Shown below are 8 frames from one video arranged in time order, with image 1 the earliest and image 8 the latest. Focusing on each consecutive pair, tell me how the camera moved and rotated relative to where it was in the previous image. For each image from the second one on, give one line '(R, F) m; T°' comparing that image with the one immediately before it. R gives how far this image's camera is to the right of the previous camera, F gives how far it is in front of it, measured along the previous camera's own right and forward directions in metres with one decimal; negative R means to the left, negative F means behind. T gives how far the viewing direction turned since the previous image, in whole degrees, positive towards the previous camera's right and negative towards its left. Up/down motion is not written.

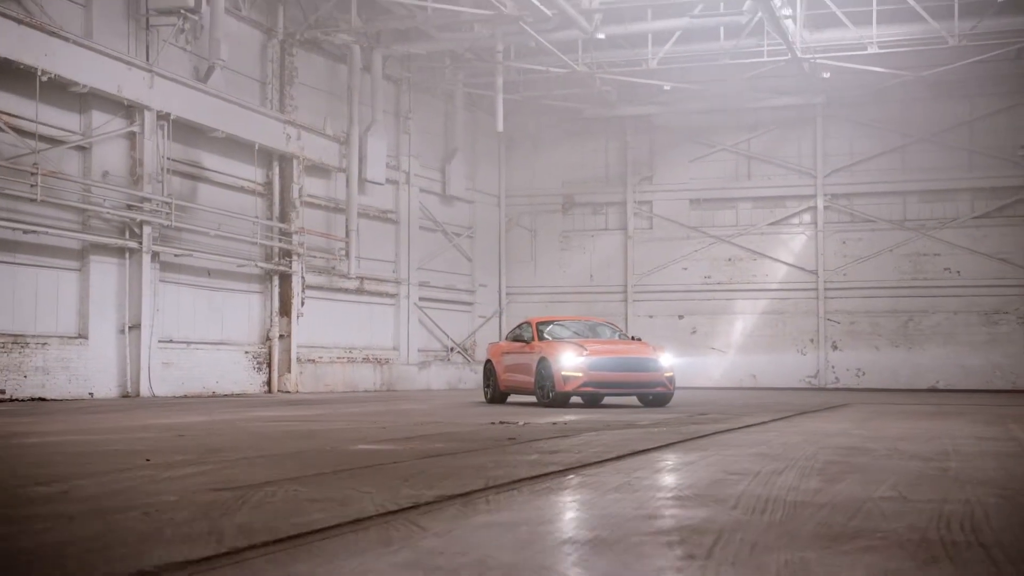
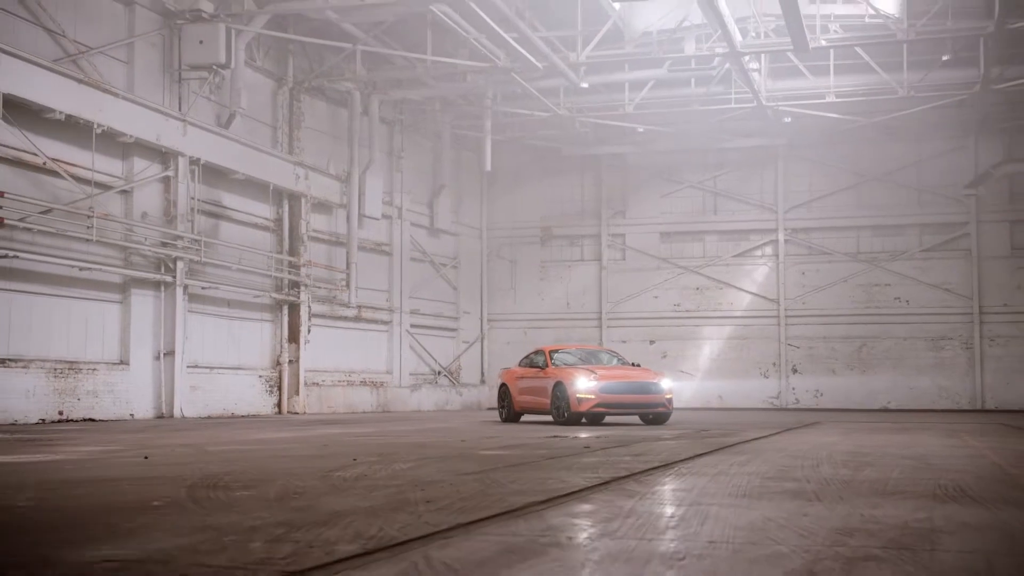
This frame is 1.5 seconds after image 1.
(-1.1, -1.9) m; +3°
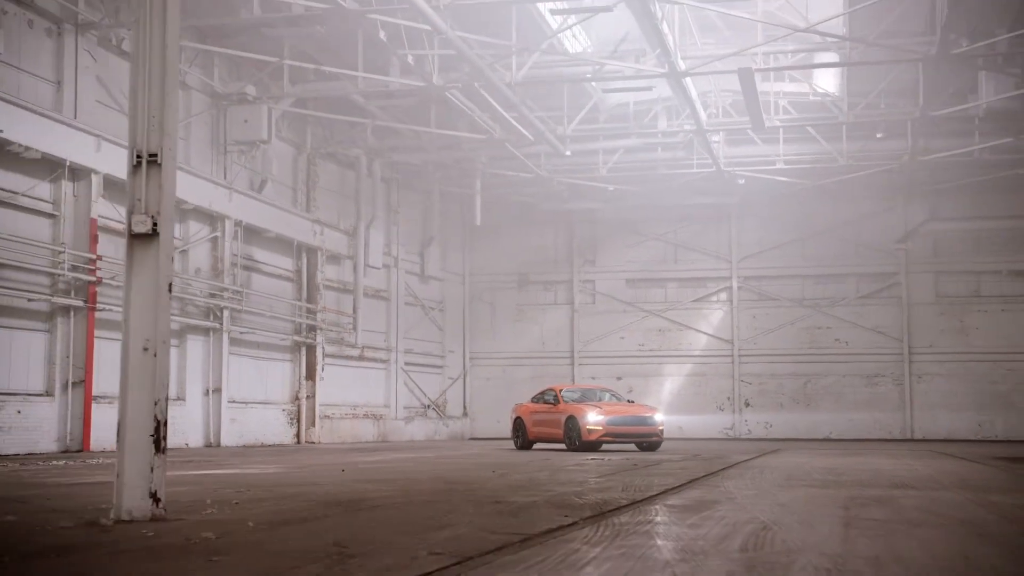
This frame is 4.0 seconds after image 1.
(-1.5, -3.2) m; +4°
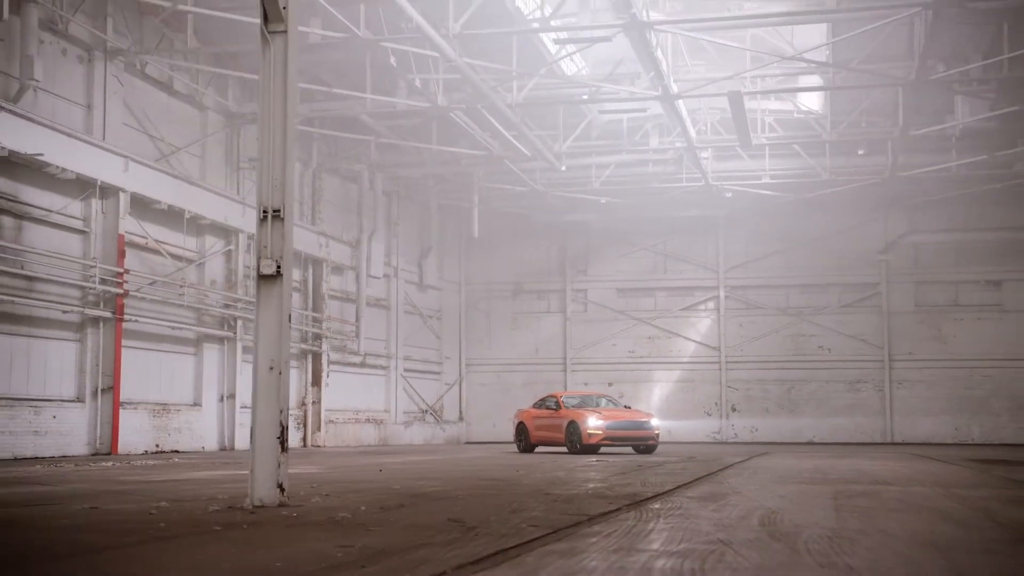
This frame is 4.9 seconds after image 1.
(-0.4, -1.2) m; +1°
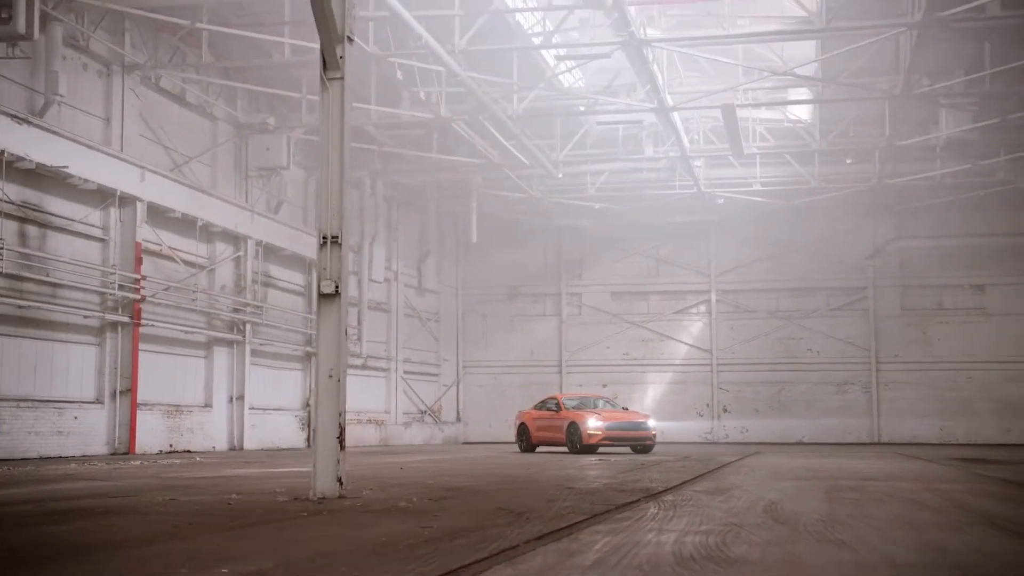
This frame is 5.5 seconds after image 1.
(-0.3, -0.8) m; +1°
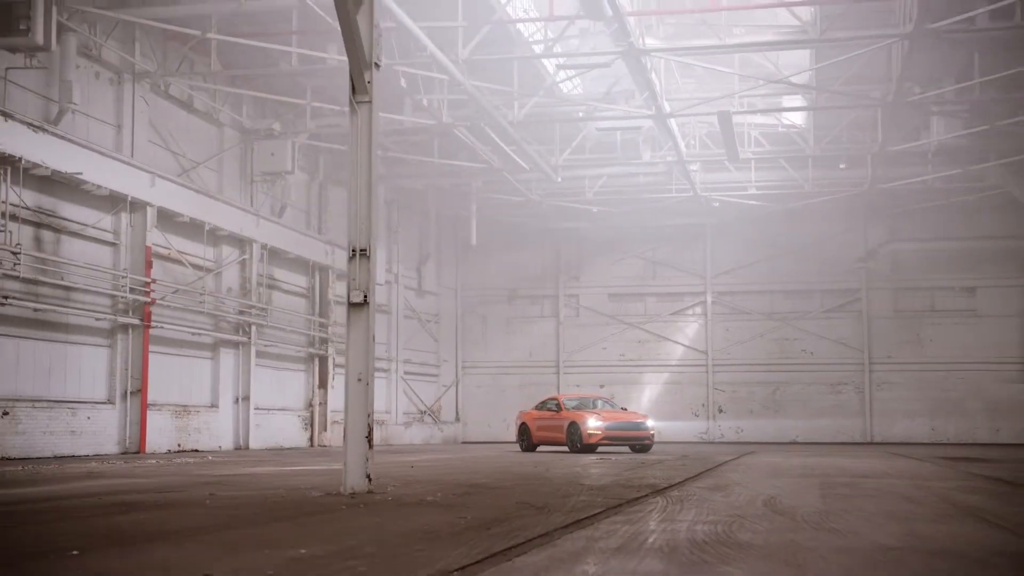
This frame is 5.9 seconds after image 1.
(-0.2, -0.5) m; 0°
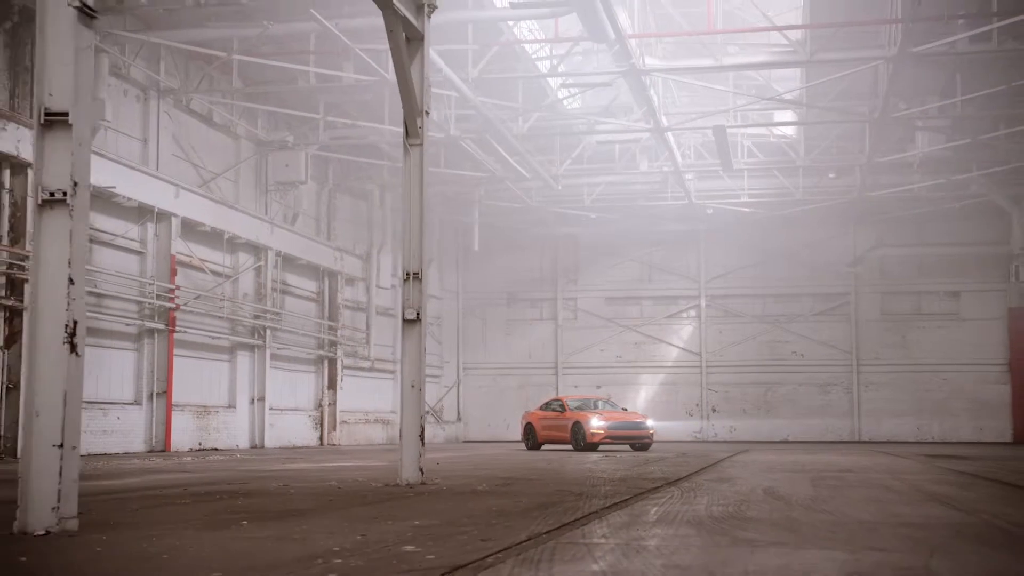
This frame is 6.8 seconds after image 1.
(-0.3, -1.1) m; +1°
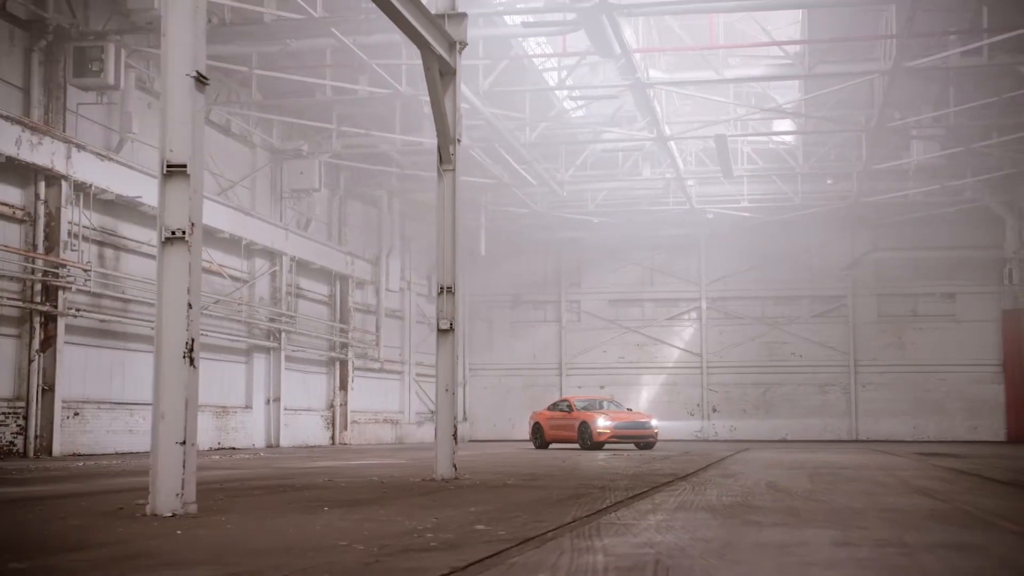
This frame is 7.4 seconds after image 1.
(-0.2, -0.8) m; 0°
